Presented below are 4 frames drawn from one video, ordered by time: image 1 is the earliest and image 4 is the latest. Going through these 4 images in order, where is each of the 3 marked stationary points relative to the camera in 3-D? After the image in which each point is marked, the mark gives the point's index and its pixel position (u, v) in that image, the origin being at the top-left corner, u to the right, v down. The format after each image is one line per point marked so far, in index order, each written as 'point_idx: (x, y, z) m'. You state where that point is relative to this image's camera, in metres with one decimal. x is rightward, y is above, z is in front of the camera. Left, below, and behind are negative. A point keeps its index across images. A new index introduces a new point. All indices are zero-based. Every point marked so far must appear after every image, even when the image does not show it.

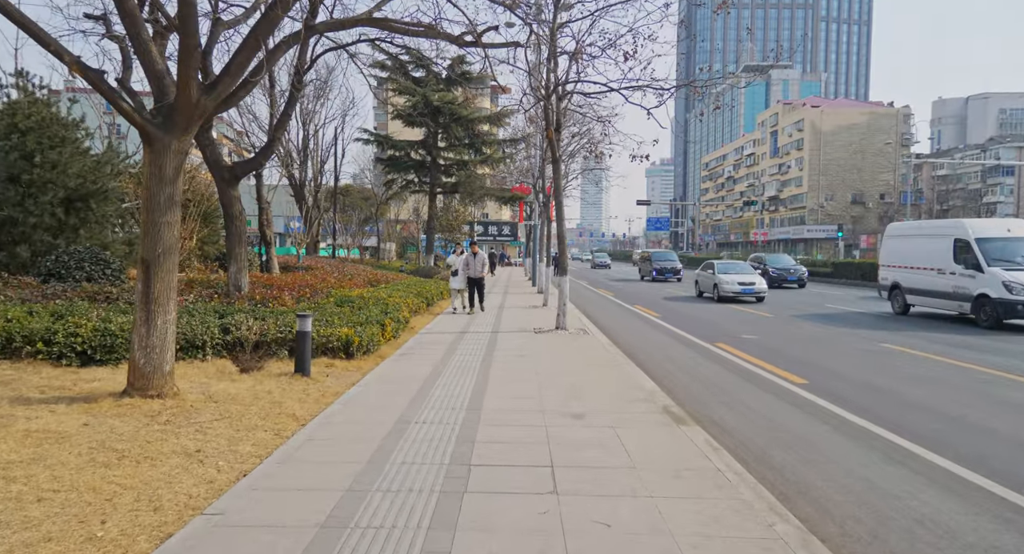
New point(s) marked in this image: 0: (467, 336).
0: (-0.9, -1.1, +11.9) m
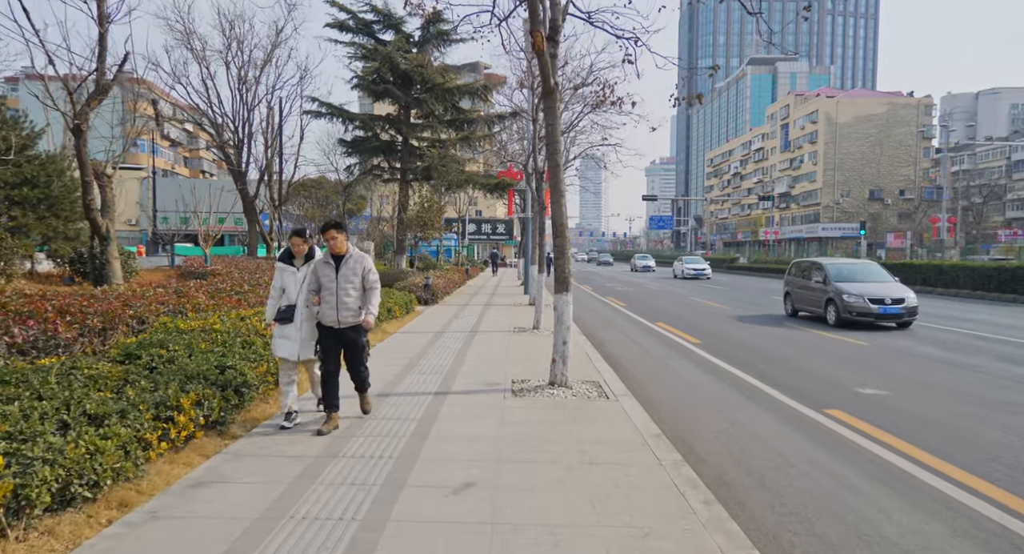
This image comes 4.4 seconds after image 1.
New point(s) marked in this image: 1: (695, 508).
0: (-1.3, -1.3, +6.4) m
1: (+1.2, -1.5, +4.1) m
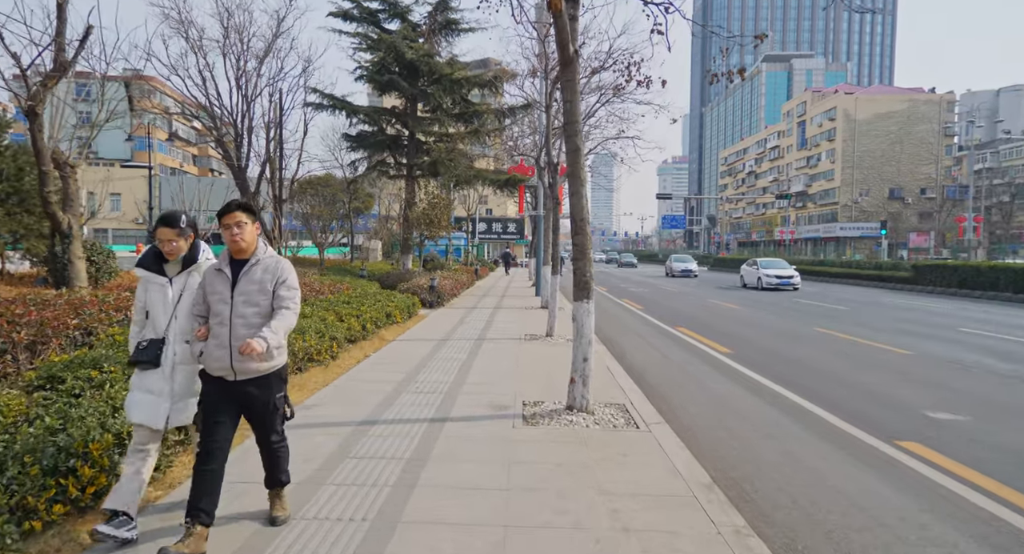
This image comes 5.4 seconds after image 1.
0: (-1.2, -1.3, +5.2) m
1: (+1.2, -1.5, +2.9) m
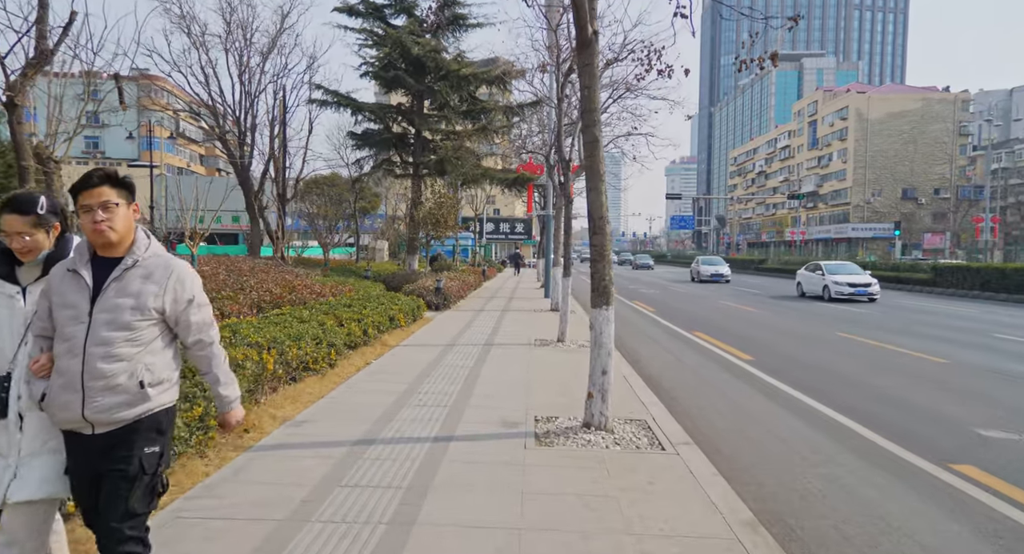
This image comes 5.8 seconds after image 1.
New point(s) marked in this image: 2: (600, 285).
0: (-1.1, -1.4, +4.6) m
1: (+1.3, -1.5, +2.3) m
2: (+0.8, 0.0, +6.1) m
